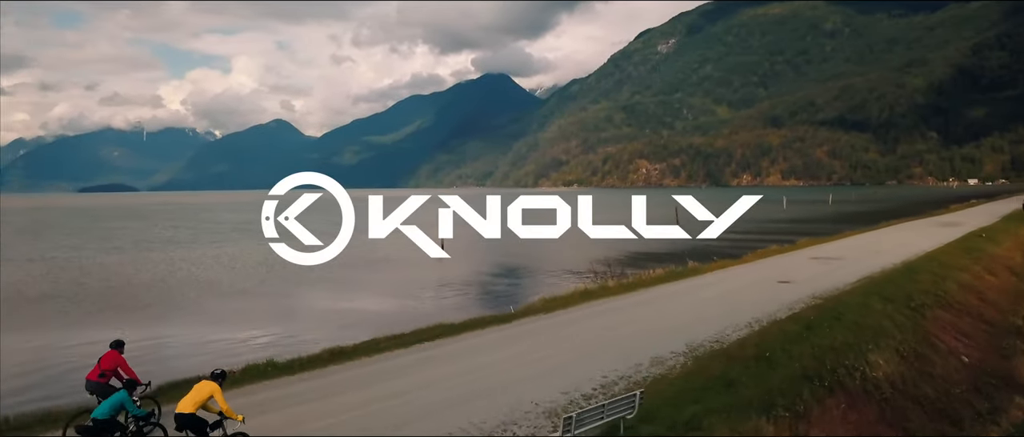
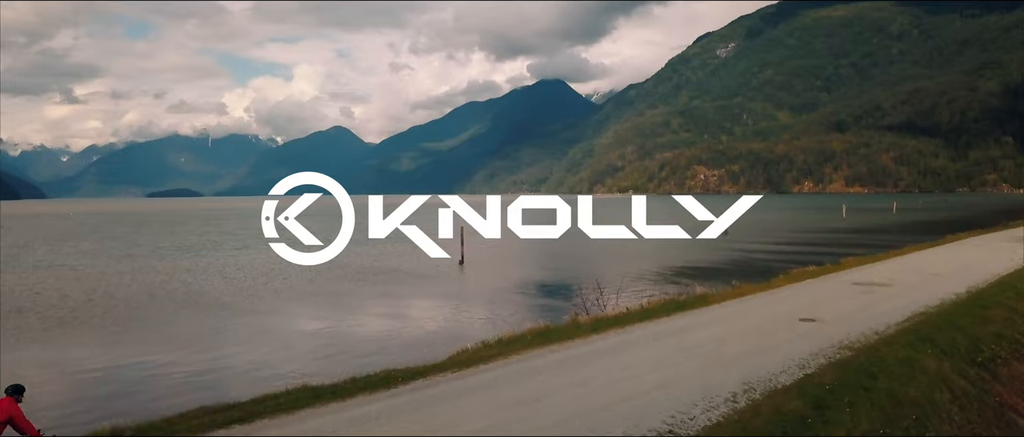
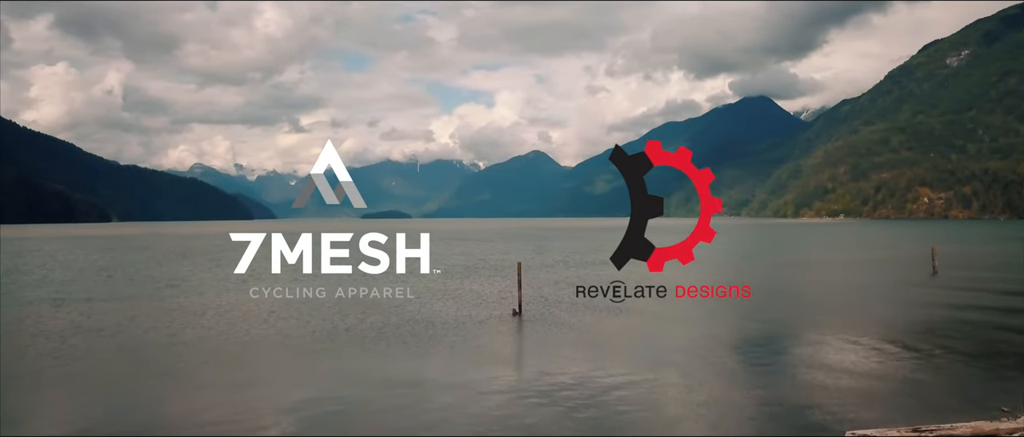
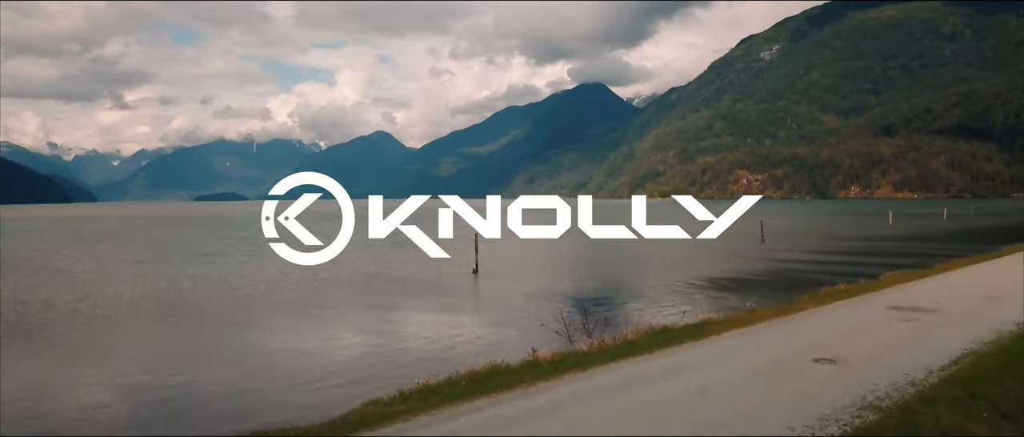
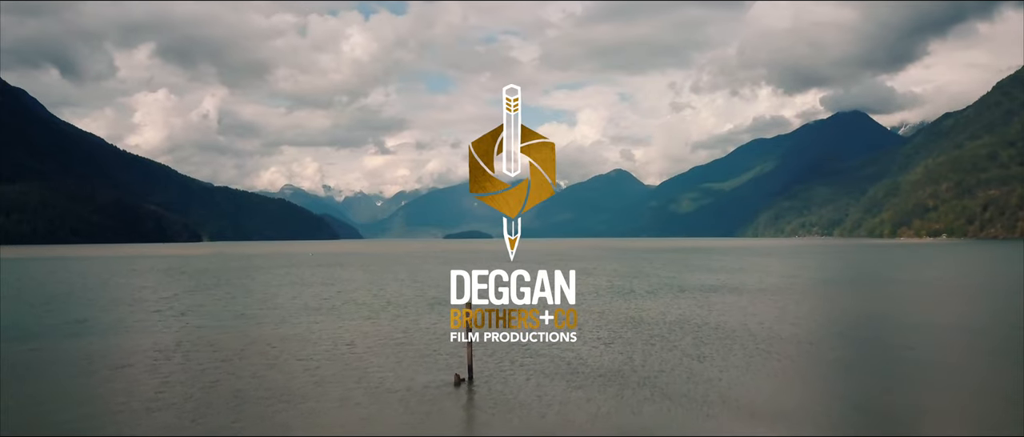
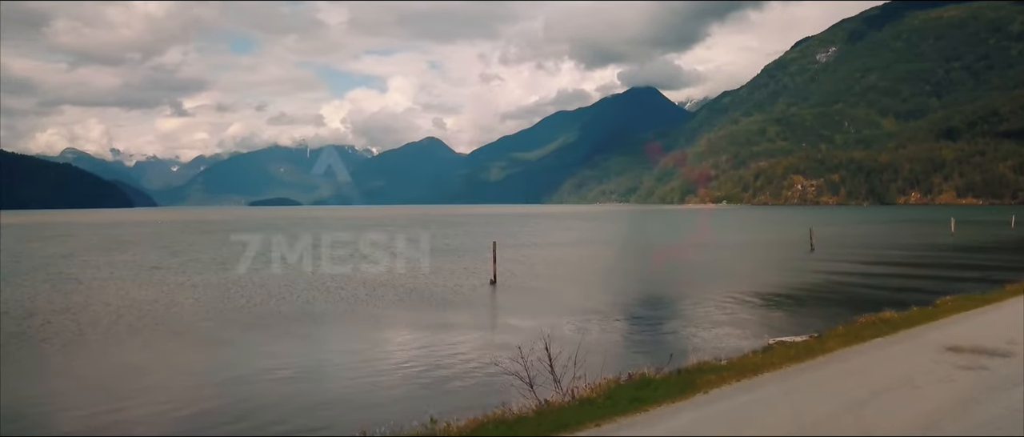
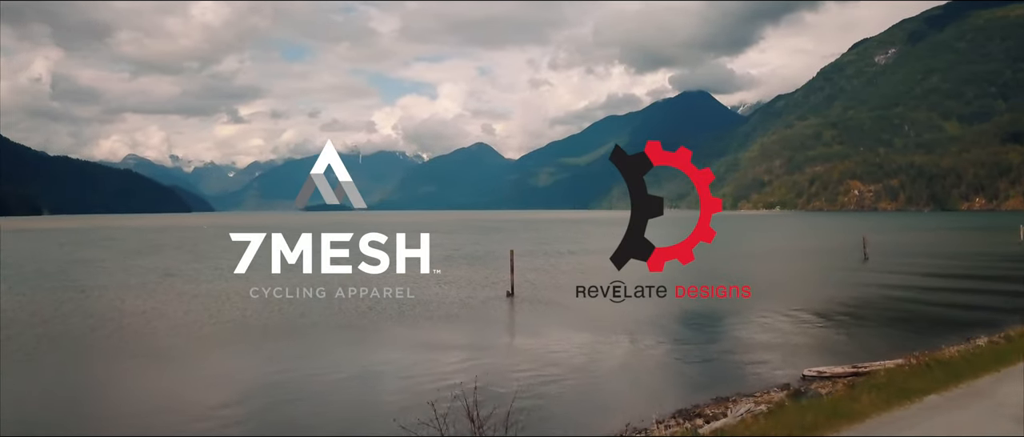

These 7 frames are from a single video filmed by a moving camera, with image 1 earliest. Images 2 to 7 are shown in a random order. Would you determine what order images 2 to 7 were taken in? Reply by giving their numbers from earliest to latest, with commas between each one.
2, 4, 6, 7, 3, 5
